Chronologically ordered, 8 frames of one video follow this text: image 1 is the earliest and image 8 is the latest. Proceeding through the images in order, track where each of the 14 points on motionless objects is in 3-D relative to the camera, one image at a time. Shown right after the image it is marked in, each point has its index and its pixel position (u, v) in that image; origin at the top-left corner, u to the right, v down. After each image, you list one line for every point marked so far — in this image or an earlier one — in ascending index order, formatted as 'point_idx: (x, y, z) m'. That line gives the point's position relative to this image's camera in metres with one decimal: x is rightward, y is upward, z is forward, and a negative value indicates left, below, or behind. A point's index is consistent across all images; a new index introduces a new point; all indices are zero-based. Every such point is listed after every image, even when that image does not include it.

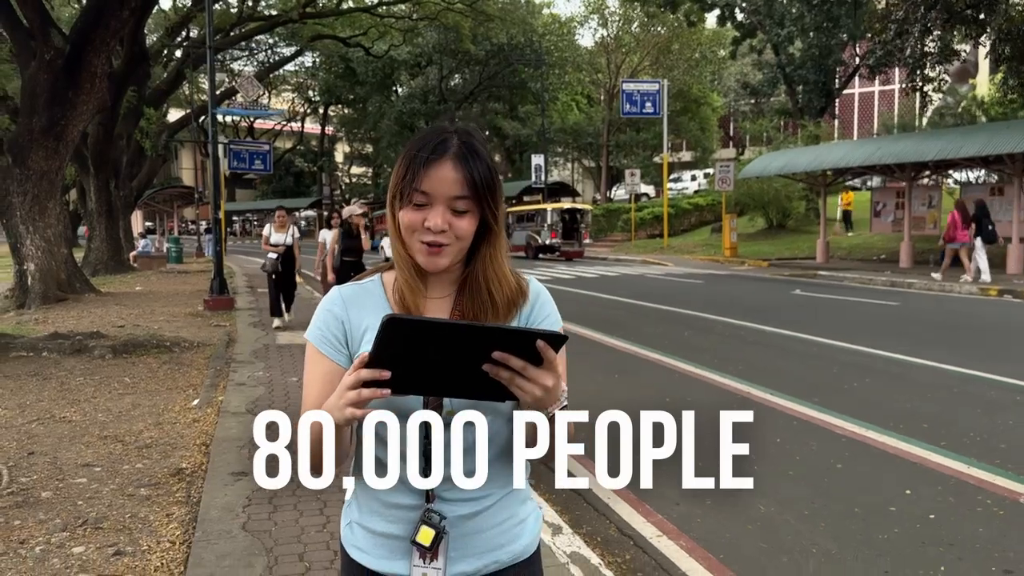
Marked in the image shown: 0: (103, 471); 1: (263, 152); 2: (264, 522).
0: (-2.6, -1.1, +5.0) m
1: (-5.7, +3.2, +18.2) m
2: (-1.3, -1.2, +4.0) m
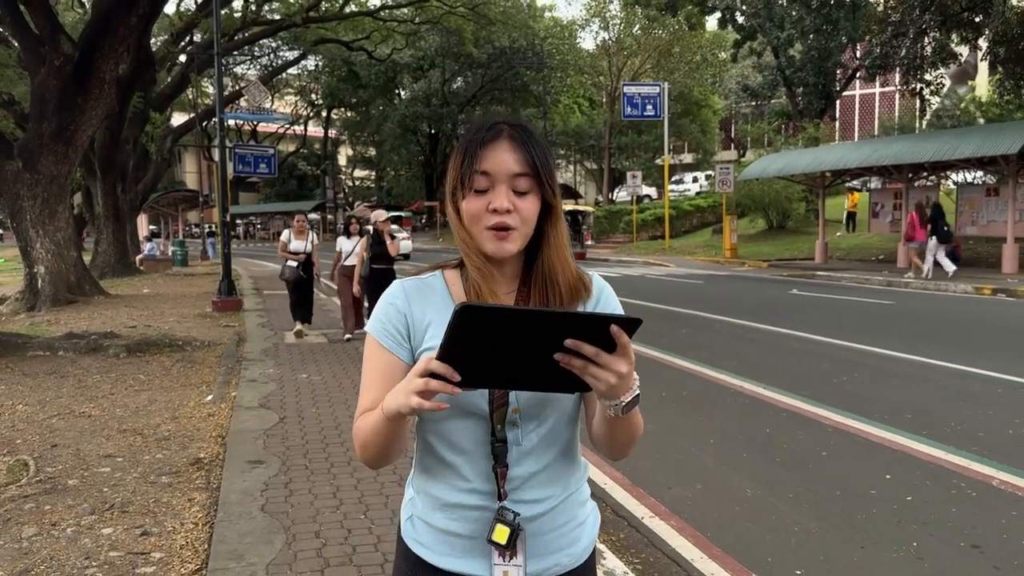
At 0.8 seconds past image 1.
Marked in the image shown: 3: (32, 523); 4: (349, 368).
0: (-2.6, -1.1, +5.2) m
1: (-5.7, +3.1, +18.5) m
2: (-1.2, -1.2, +4.3) m
3: (-2.5, -1.2, +4.1) m
4: (-1.7, -0.8, +8.3) m
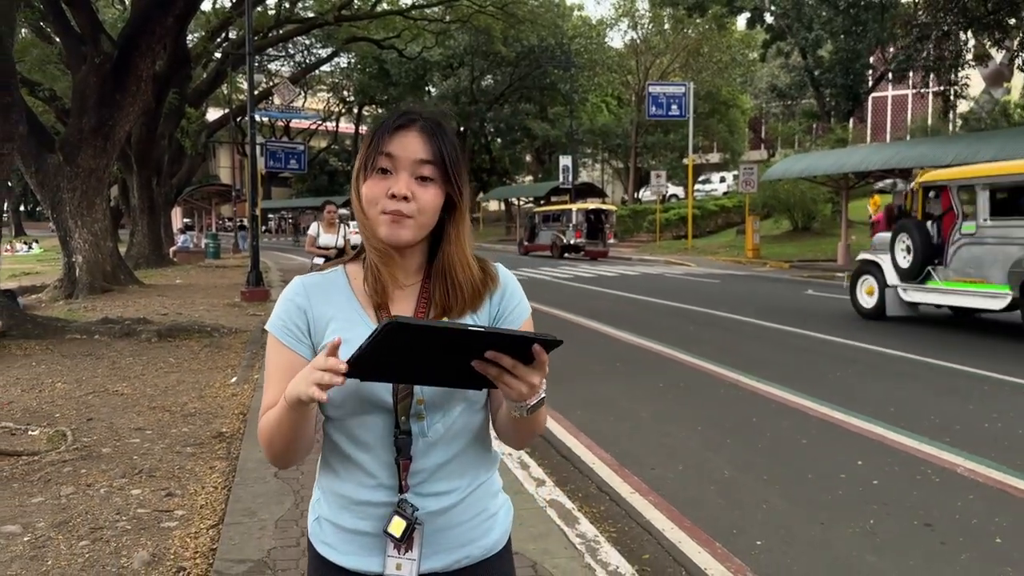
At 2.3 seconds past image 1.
0: (-2.6, -1.0, +5.7) m
1: (-5.1, +3.3, +19.0) m
2: (-1.3, -1.1, +4.7) m
3: (-2.6, -1.1, +4.6) m
4: (-1.6, -0.7, +8.7) m
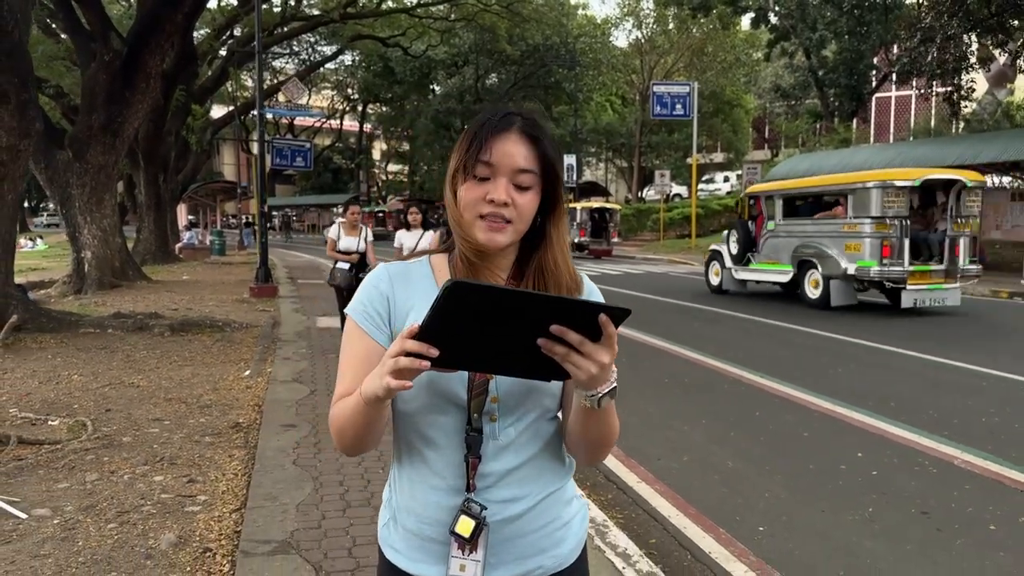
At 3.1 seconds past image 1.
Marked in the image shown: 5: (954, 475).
0: (-2.5, -1.0, +5.9) m
1: (-5.0, +3.4, +19.2) m
2: (-1.2, -1.0, +4.9) m
3: (-2.5, -1.1, +4.7) m
4: (-1.6, -0.7, +8.9) m
5: (+2.7, -1.1, +4.8) m
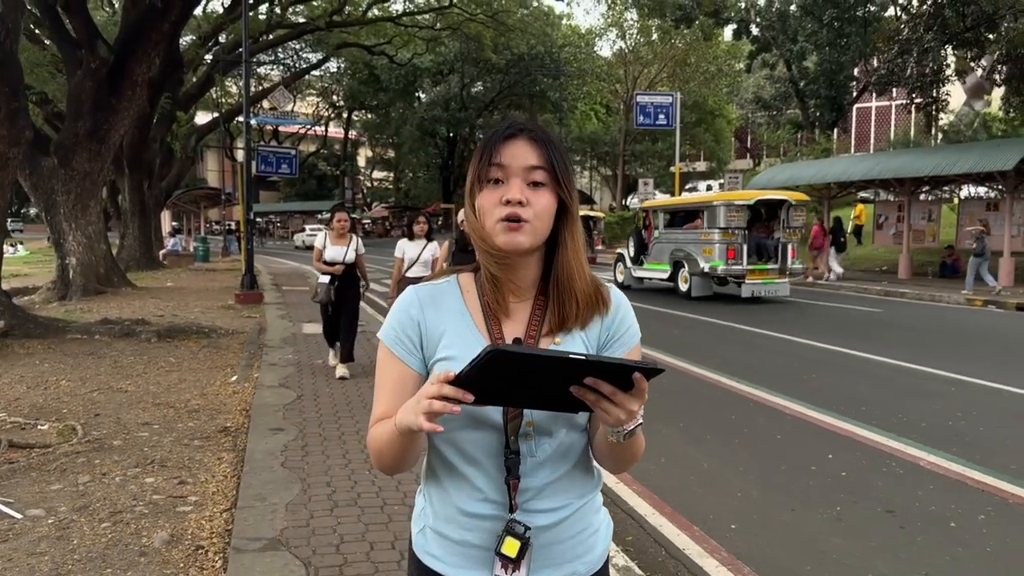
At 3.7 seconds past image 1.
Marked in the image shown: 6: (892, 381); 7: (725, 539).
0: (-2.6, -1.0, +6.0) m
1: (-5.4, +3.2, +19.3) m
2: (-1.3, -1.1, +5.0) m
3: (-2.6, -1.1, +4.9) m
4: (-1.7, -0.8, +9.0) m
5: (+2.5, -1.2, +5.0) m
6: (+3.6, -0.9, +7.5) m
7: (+1.1, -1.3, +4.1) m
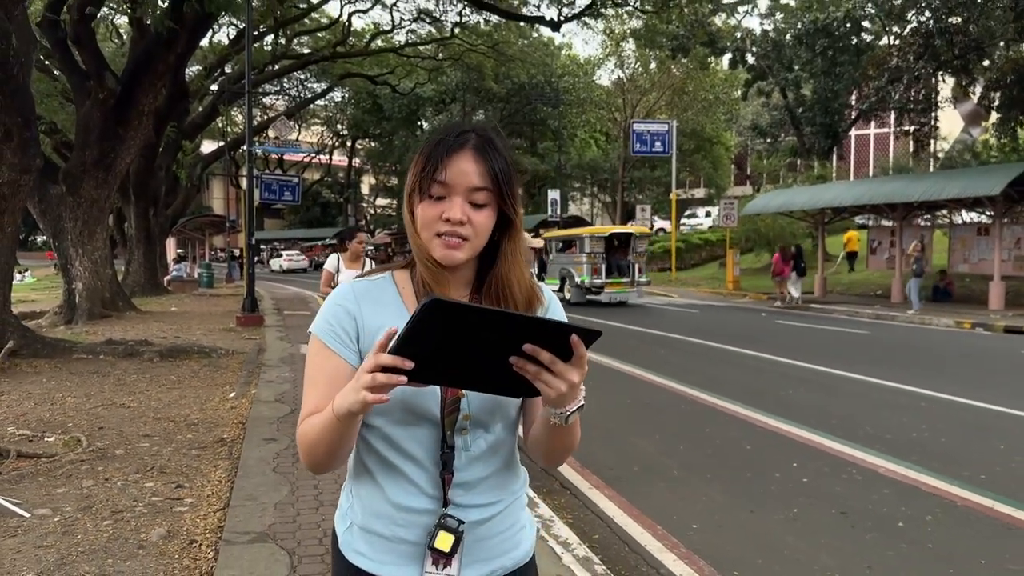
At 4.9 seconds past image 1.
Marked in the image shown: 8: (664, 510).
0: (-2.8, -1.2, +6.3) m
1: (-5.4, +2.6, +19.7) m
2: (-1.5, -1.2, +5.3) m
3: (-2.7, -1.2, +5.2) m
4: (-1.9, -1.0, +9.3) m
5: (+2.4, -1.3, +5.2) m
6: (+3.4, -1.1, +7.8) m
7: (+1.0, -1.4, +4.4) m
8: (+0.9, -1.3, +4.8) m
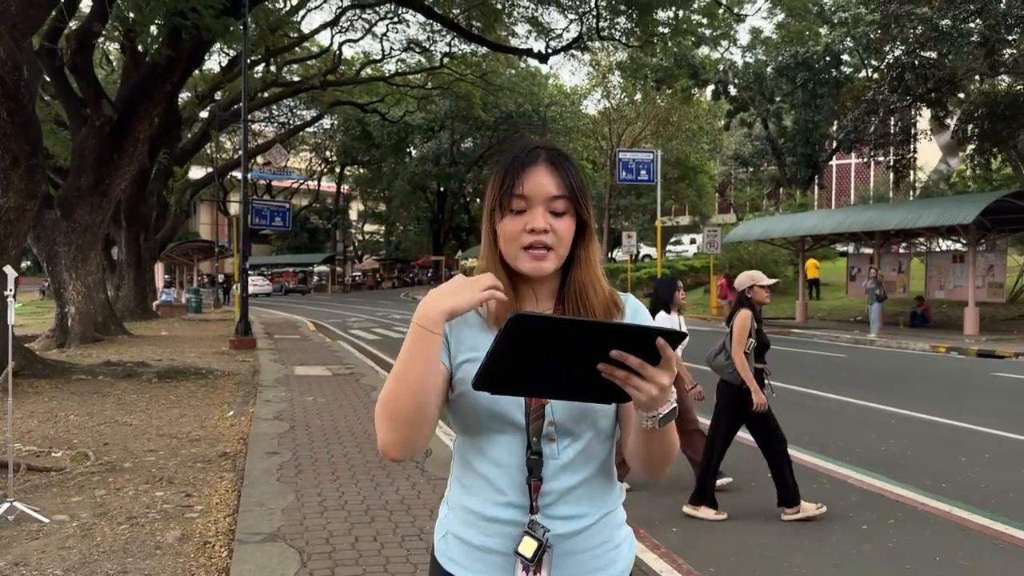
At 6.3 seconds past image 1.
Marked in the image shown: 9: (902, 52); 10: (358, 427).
0: (-2.9, -1.4, +6.5) m
1: (-5.7, +2.0, +20.1) m
2: (-1.5, -1.3, +5.6) m
3: (-2.8, -1.4, +5.4) m
4: (-2.0, -1.3, +9.6) m
5: (+2.3, -1.4, +5.6) m
6: (+3.3, -1.3, +8.1) m
7: (+0.9, -1.5, +4.7) m
8: (+0.9, -1.5, +5.1) m
9: (+9.8, +5.9, +19.9) m
10: (-1.5, -1.3, +7.6) m
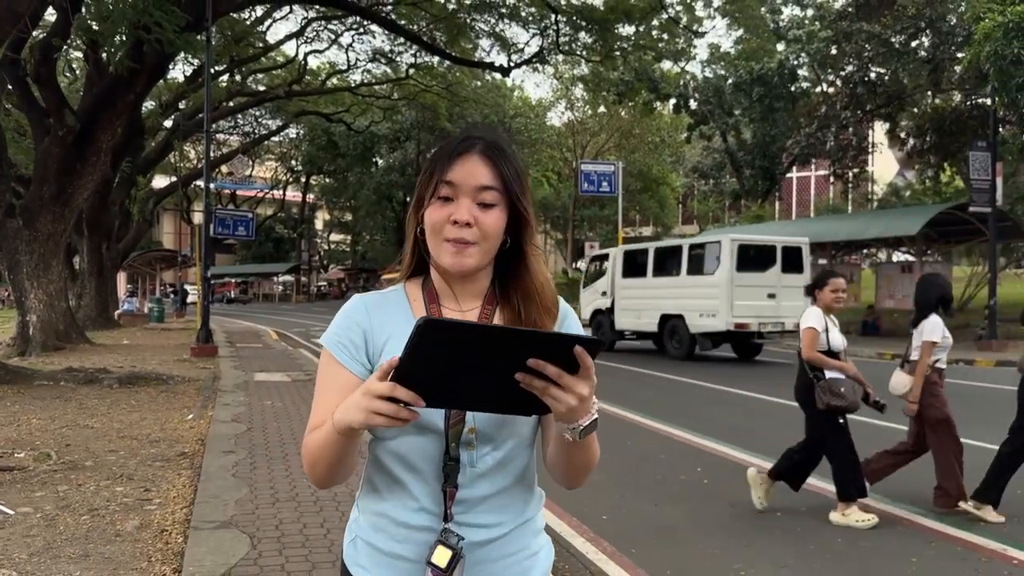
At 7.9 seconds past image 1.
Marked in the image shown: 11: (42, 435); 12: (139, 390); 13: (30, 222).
0: (-3.3, -1.4, +6.8) m
1: (-6.7, +1.8, +20.3) m
2: (-2.0, -1.4, +5.9) m
3: (-3.2, -1.4, +5.7) m
4: (-2.6, -1.4, +9.9) m
5: (+1.9, -1.5, +6.1) m
6: (+2.8, -1.4, +8.7) m
7: (+0.5, -1.5, +5.2) m
8: (+0.5, -1.5, +5.5) m
9: (+8.8, +5.7, +20.8) m
10: (-2.0, -1.4, +8.0) m
11: (-4.5, -1.4, +7.6) m
12: (-4.8, -1.3, +10.2) m
13: (-8.8, +1.2, +14.5) m
